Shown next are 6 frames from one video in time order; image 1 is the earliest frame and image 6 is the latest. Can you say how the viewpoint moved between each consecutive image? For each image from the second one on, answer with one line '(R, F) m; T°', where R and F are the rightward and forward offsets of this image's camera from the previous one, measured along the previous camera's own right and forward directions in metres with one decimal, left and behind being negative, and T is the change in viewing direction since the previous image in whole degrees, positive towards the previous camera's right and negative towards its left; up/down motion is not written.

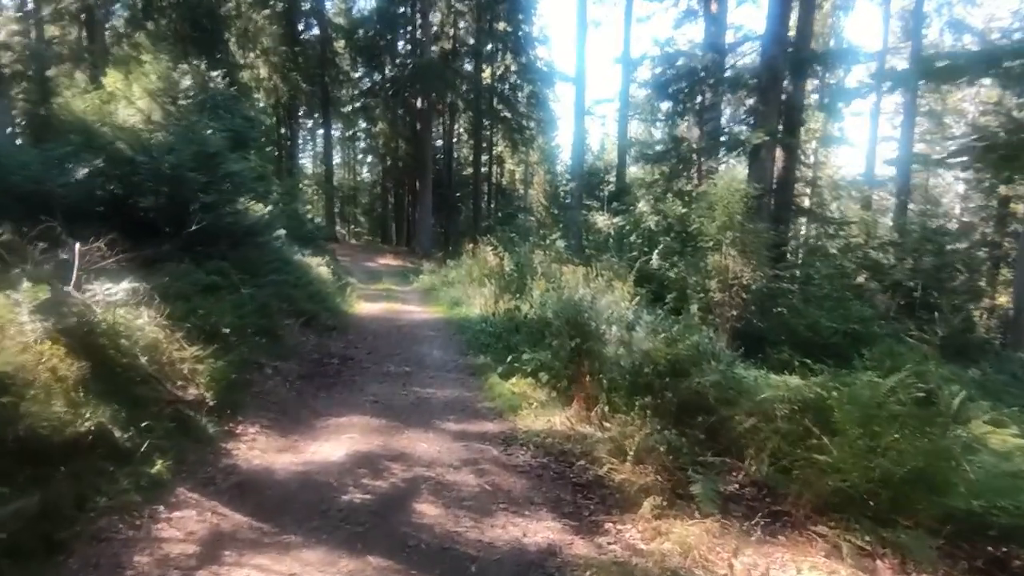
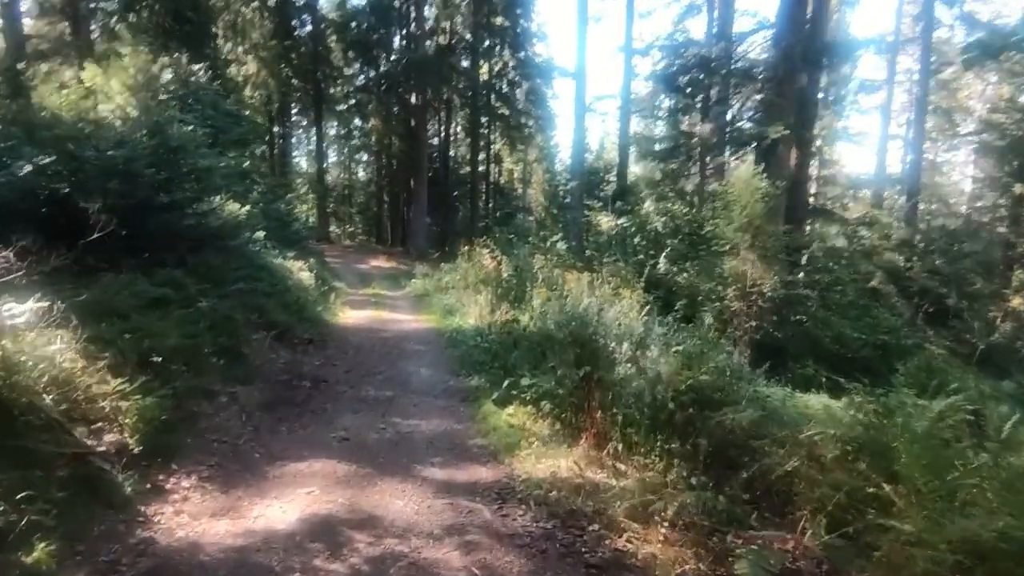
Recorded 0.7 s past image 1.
(0.0, +1.3) m; 0°
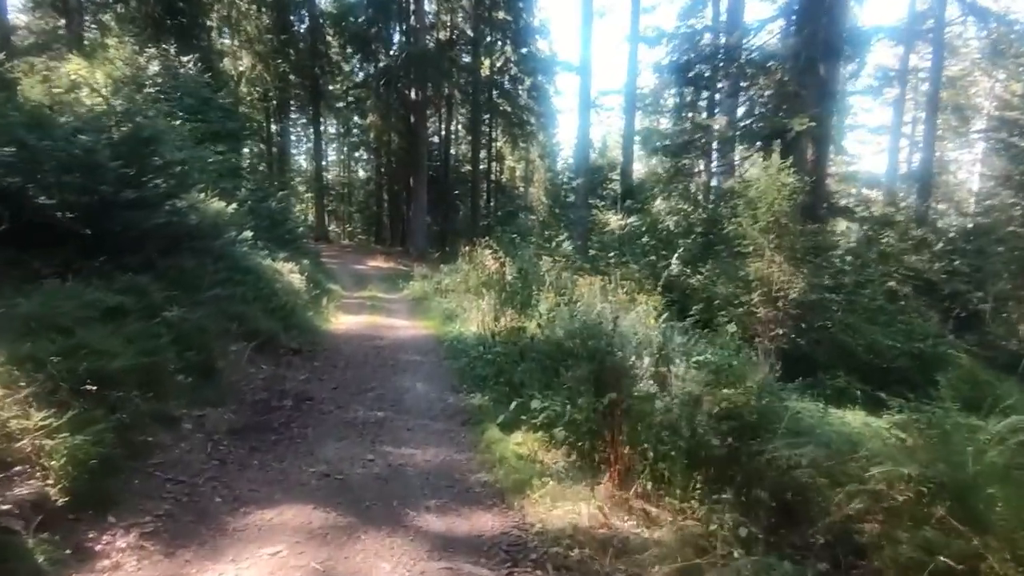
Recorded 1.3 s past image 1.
(-0.1, +1.0) m; 0°
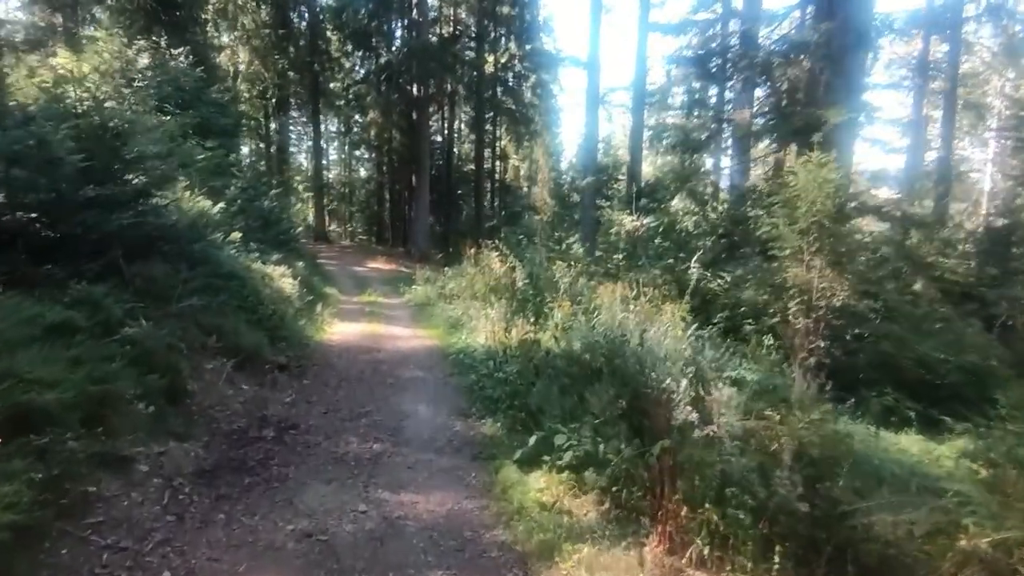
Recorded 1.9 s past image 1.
(-0.1, +1.1) m; 0°
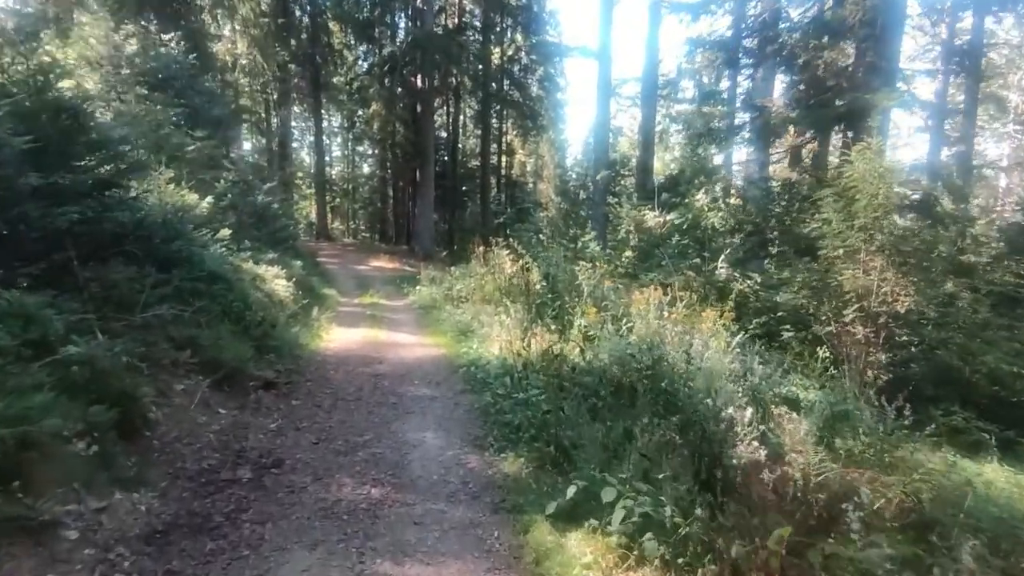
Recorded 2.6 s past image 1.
(-0.2, +1.2) m; 0°
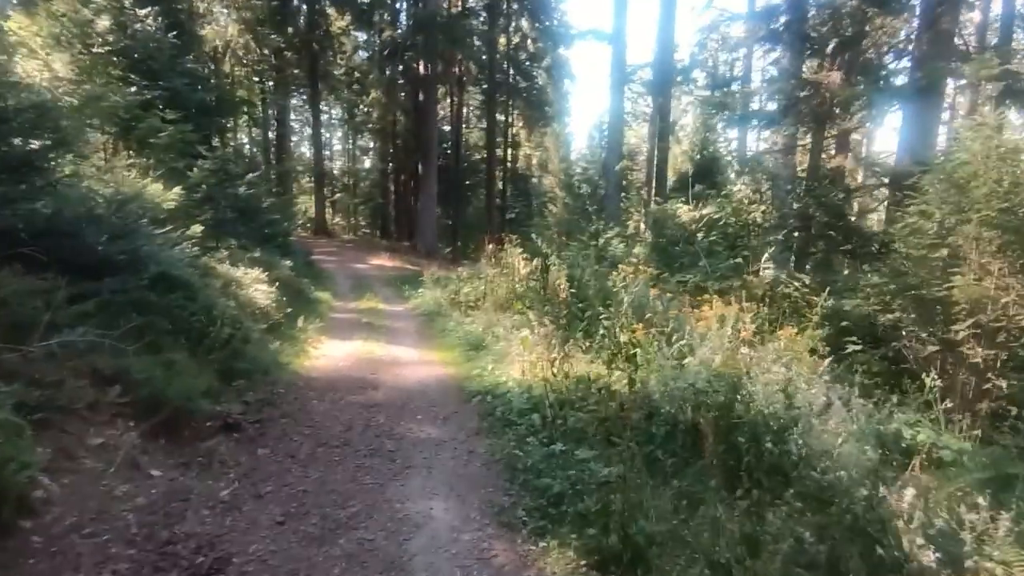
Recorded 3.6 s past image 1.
(-0.3, +1.9) m; 0°
